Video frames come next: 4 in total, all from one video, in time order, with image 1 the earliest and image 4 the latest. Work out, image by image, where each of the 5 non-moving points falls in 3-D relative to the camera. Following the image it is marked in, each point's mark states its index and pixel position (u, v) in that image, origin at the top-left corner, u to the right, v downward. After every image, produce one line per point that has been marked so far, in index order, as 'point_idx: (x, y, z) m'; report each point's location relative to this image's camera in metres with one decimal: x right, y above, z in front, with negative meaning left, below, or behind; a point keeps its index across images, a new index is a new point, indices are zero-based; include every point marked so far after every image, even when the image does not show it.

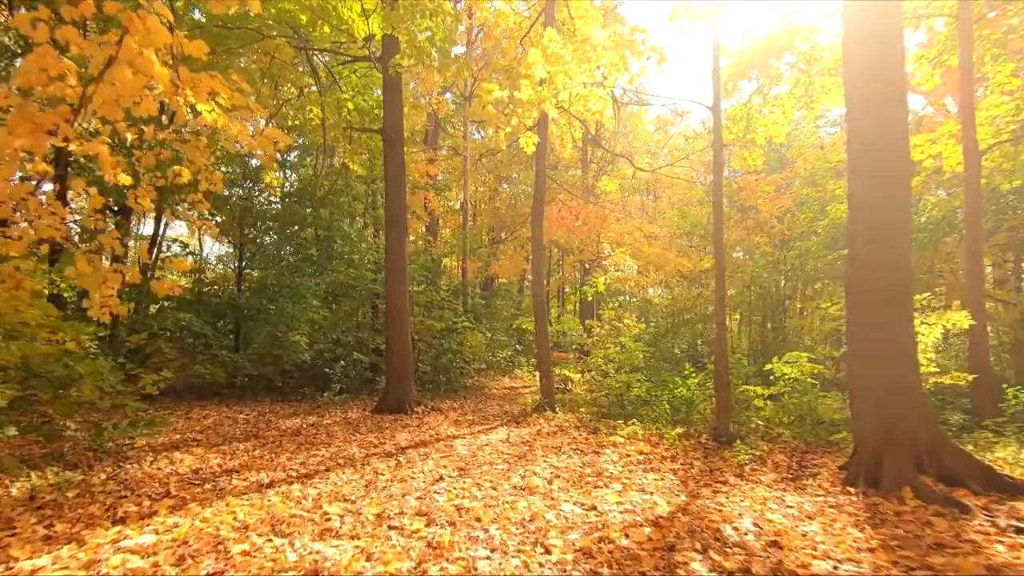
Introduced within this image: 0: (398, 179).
0: (-2.1, +2.0, +10.4) m
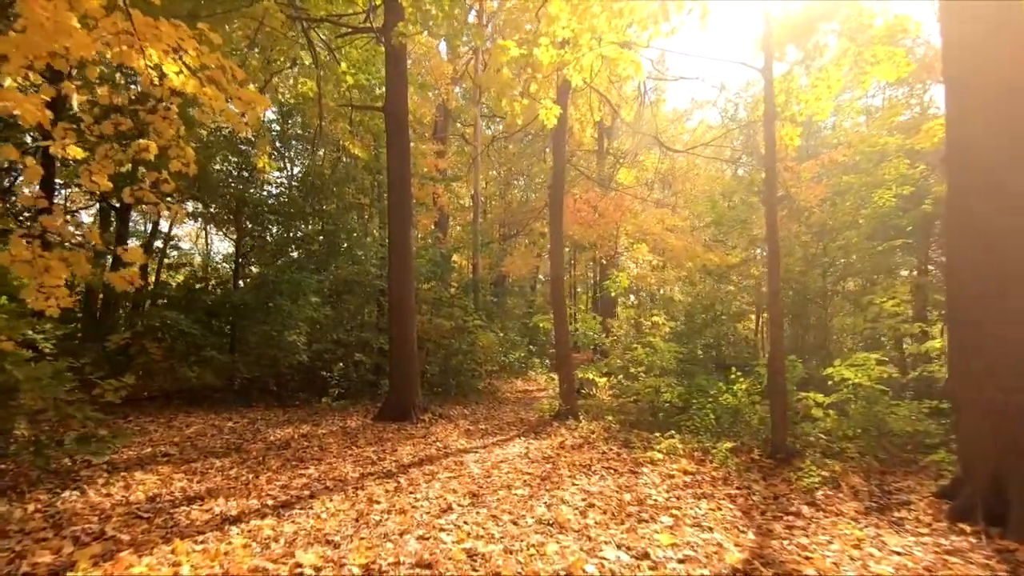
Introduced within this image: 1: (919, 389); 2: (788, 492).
0: (-1.8, +2.1, +9.4) m
1: (+6.0, -1.5, +8.3) m
2: (+2.5, -1.9, +5.2) m
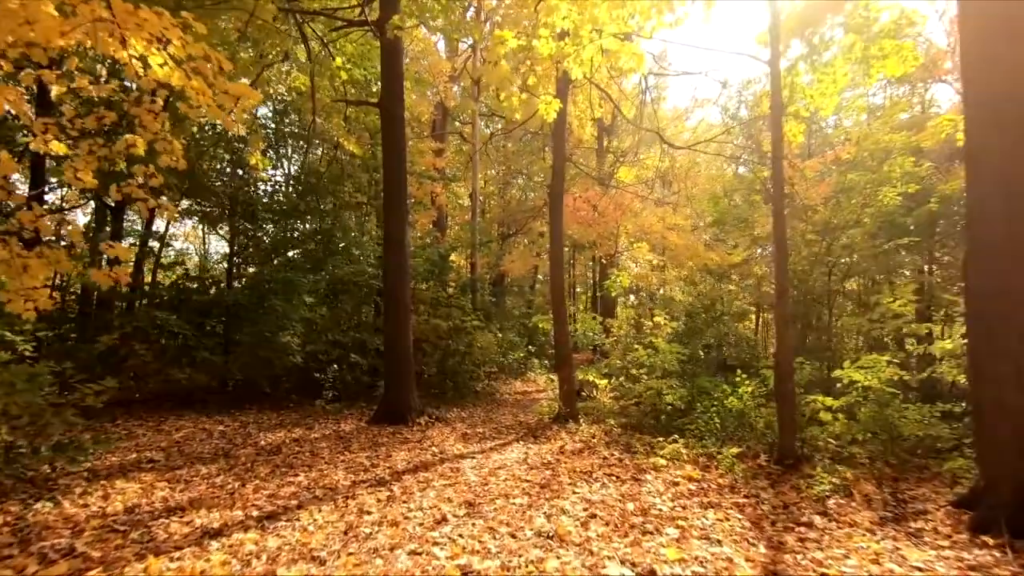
0: (-1.9, +2.1, +9.2) m
1: (+6.0, -1.5, +8.1) m
2: (+2.5, -1.9, +5.0) m
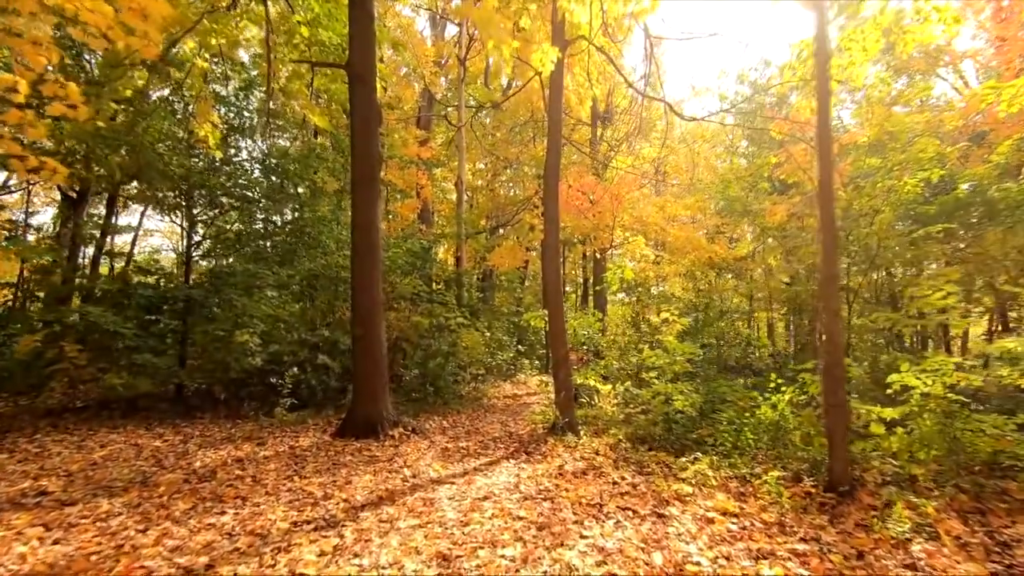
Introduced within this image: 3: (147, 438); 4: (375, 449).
0: (-2.0, +2.2, +8.0) m
1: (+5.8, -1.3, +7.0) m
2: (+2.4, -1.7, +3.8) m
3: (-4.7, -1.9, +7.3) m
4: (-1.6, -1.9, +6.7) m
